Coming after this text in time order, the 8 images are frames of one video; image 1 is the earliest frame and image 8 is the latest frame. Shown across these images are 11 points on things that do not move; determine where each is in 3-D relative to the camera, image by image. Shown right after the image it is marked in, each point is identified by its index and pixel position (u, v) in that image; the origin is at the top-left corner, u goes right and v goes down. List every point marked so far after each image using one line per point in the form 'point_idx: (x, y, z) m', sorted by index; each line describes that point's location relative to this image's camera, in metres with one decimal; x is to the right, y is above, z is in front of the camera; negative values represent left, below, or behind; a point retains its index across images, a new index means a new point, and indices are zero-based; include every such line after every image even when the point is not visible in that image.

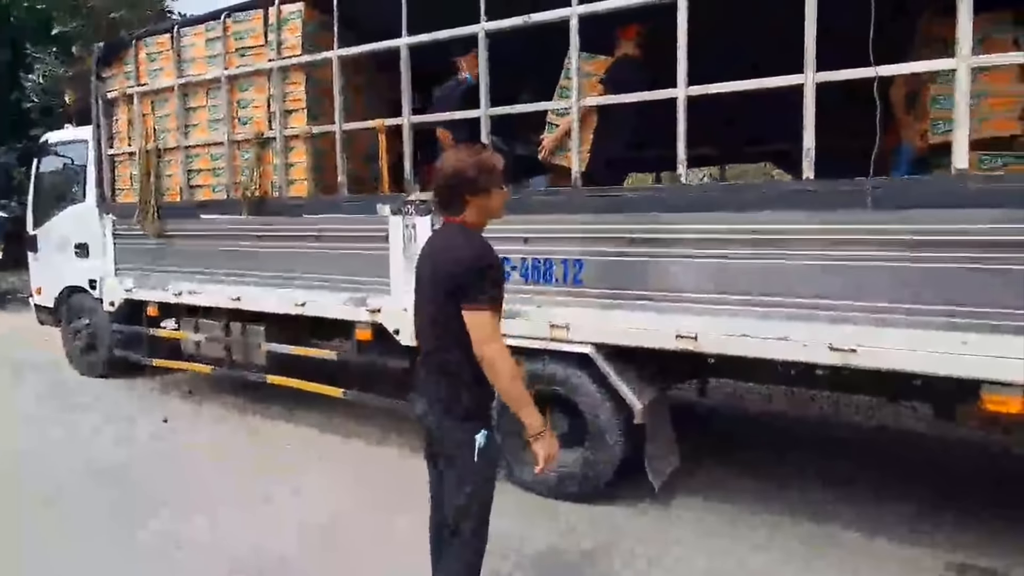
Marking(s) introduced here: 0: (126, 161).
0: (-5.0, +1.7, +7.1) m
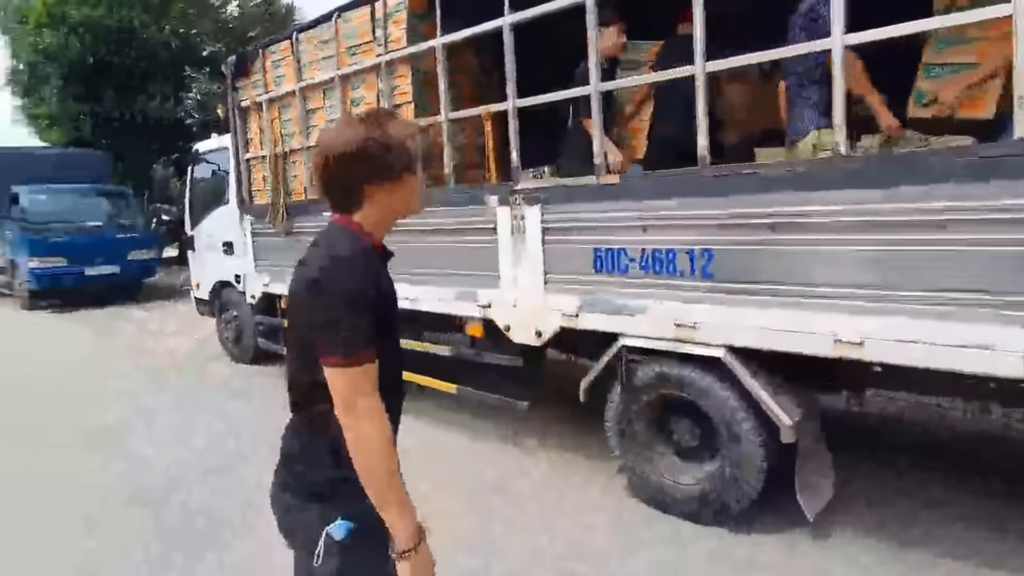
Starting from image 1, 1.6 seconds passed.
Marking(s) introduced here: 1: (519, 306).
0: (-3.5, +1.7, +7.6) m
1: (+0.1, -0.2, +4.8) m
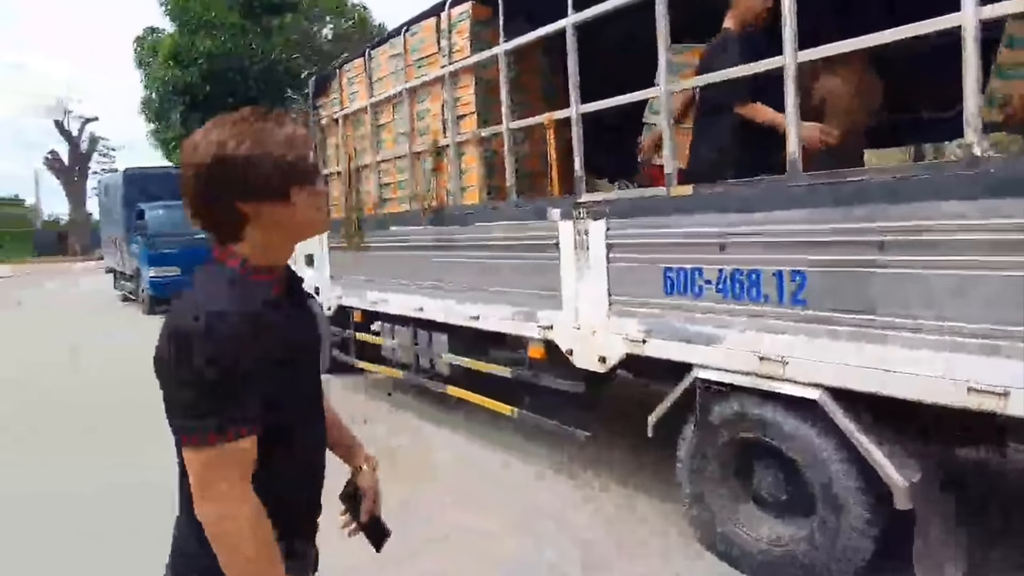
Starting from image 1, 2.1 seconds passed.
0: (-2.5, +1.5, +7.8) m
1: (+0.6, -0.3, +4.4) m
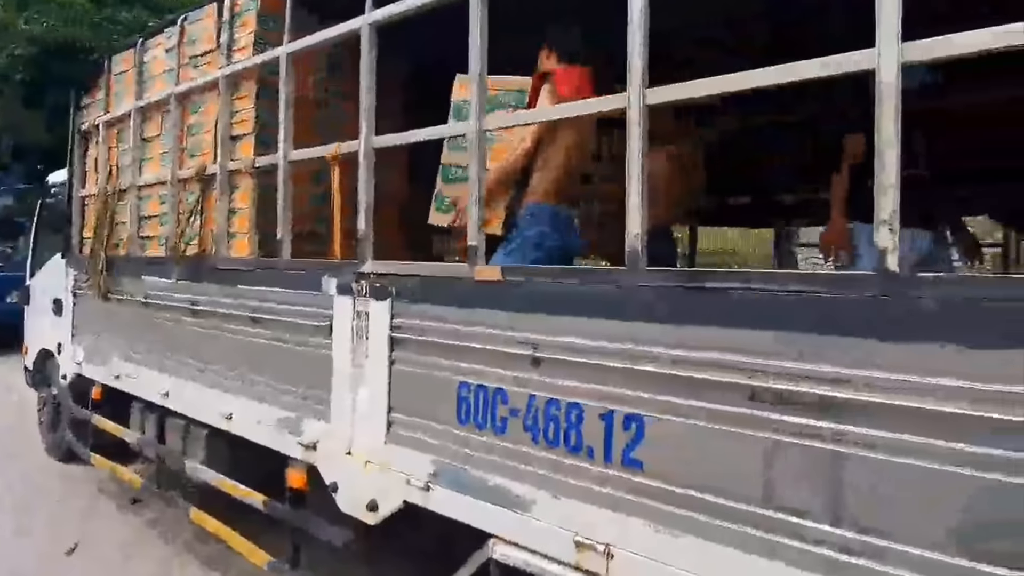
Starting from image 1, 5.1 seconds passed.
0: (-4.5, +0.9, +5.9) m
1: (-0.9, -0.9, +3.0) m
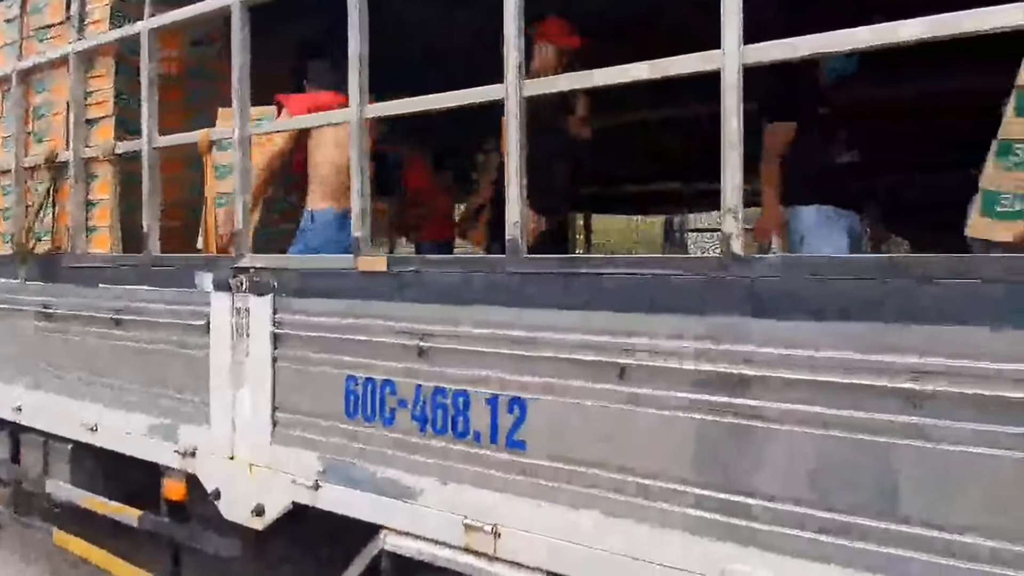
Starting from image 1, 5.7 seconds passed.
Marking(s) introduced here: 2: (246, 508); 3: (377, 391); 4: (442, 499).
0: (-5.5, +0.9, +5.1) m
1: (-1.5, -0.9, +2.9) m
2: (-1.4, -1.1, +2.8) m
3: (-0.6, -0.5, +2.5) m
4: (-0.3, -0.9, +2.3) m
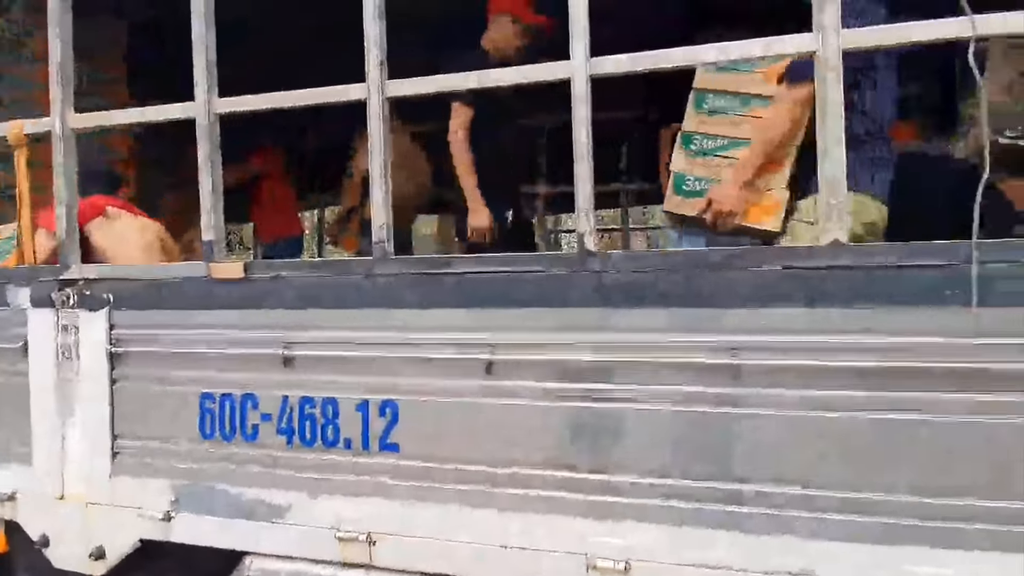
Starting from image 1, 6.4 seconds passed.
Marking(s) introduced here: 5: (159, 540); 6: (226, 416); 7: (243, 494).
0: (-6.5, +0.6, +3.8) m
1: (-2.1, -1.0, +2.5) m
2: (-1.9, -1.2, +2.5) m
3: (-1.2, -0.5, +2.3) m
4: (-0.8, -0.9, +2.2) m
5: (-1.6, -1.1, +2.4) m
6: (-1.2, -0.5, +2.3) m
7: (-1.1, -0.9, +2.3) m
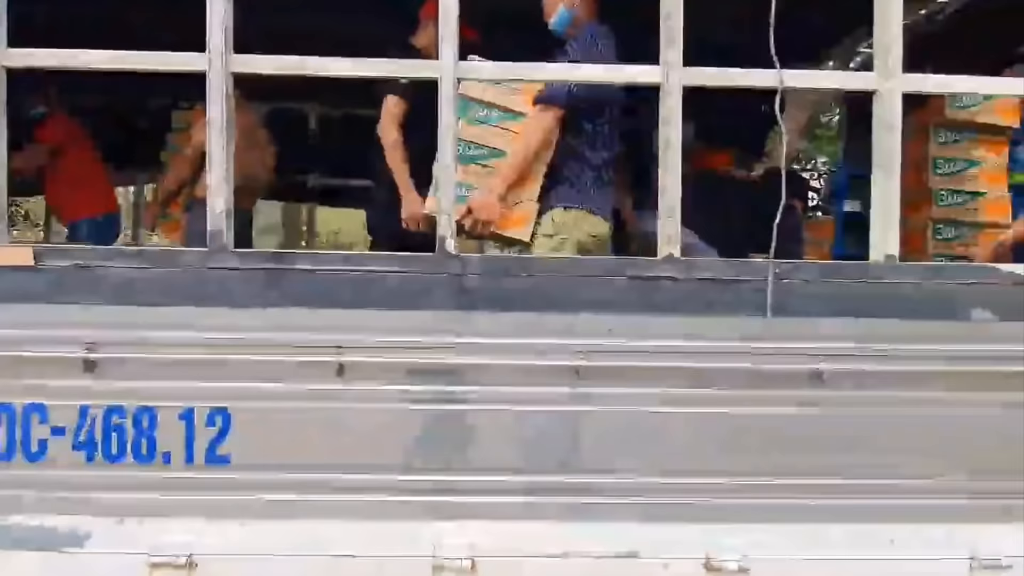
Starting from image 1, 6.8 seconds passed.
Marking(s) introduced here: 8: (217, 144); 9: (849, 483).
0: (-7.3, +0.8, +2.0) m
1: (-2.7, -0.9, +1.9) m
2: (-2.6, -1.1, +1.9) m
3: (-1.7, -0.5, +1.9) m
4: (-1.4, -0.9, +1.9) m
5: (-2.2, -1.1, +1.9) m
6: (-1.8, -0.5, +1.9) m
7: (-1.7, -0.8, +1.9) m
8: (-1.1, +0.5, +2.1) m
9: (+1.3, -0.8, +2.2) m
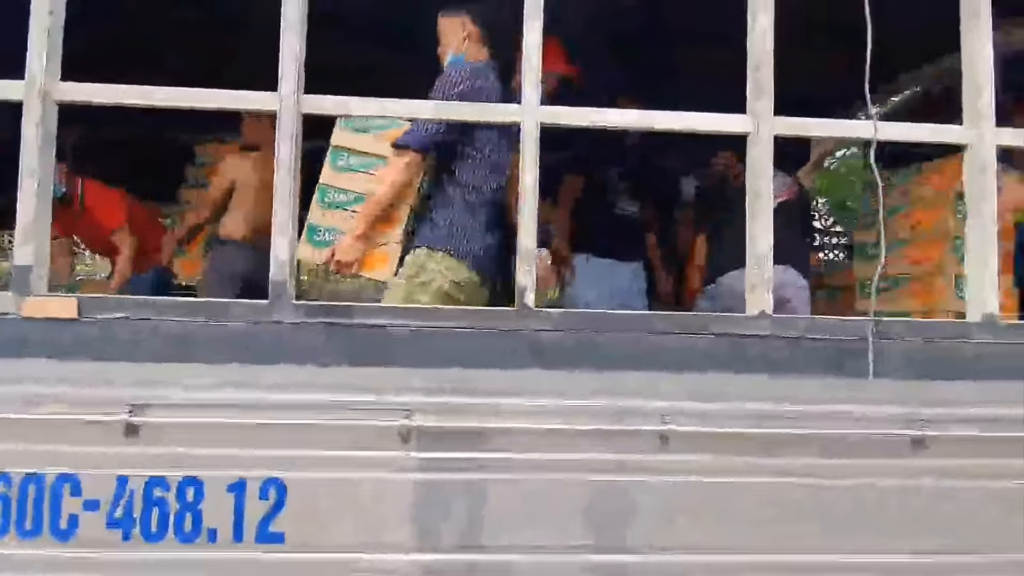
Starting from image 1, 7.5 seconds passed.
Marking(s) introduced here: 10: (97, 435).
0: (-7.0, +0.7, +1.8) m
1: (-2.4, -1.1, +1.6) m
2: (-2.3, -1.3, +1.6) m
3: (-1.4, -0.6, +1.7) m
4: (-1.1, -1.0, +1.7) m
5: (-1.9, -1.2, +1.7) m
6: (-1.5, -0.7, +1.7) m
7: (-1.4, -1.0, +1.7) m
8: (-0.8, +0.4, +1.9) m
9: (+1.6, -1.0, +2.0) m
10: (-1.3, -0.4, +1.7) m
